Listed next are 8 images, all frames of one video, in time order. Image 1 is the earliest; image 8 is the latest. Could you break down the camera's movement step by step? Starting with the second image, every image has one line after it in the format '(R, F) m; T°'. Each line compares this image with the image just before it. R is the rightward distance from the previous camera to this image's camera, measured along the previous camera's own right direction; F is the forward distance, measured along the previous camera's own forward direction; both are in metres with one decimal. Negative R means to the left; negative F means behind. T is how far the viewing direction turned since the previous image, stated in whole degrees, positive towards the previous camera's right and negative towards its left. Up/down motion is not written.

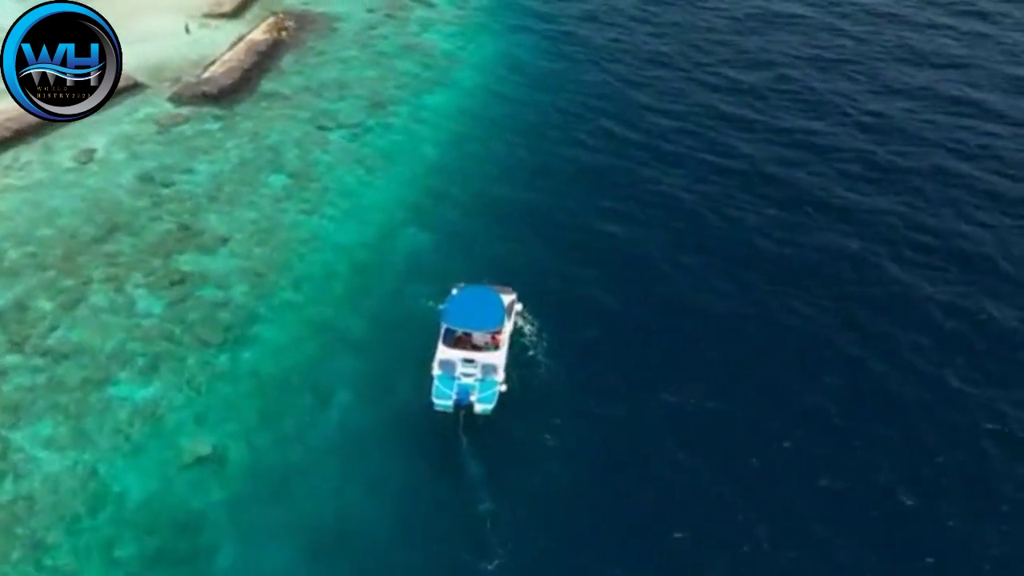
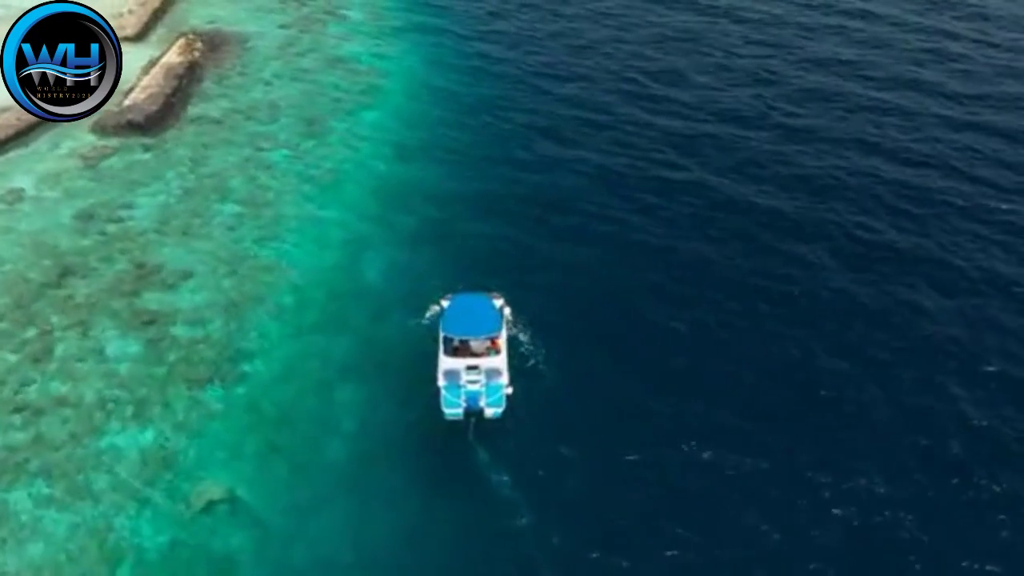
(-7.2, -0.7) m; +8°
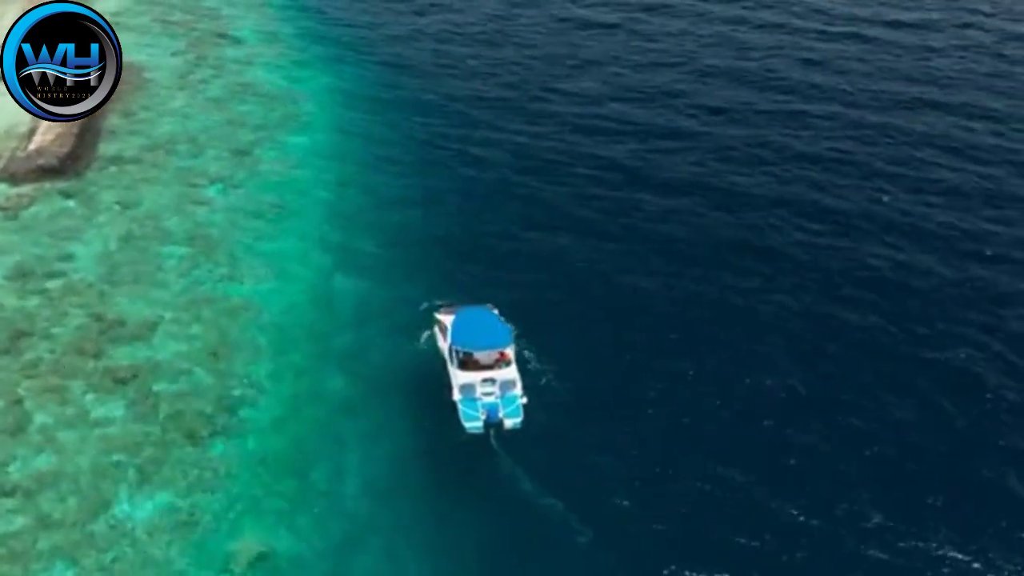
(-9.1, -0.1) m; +9°
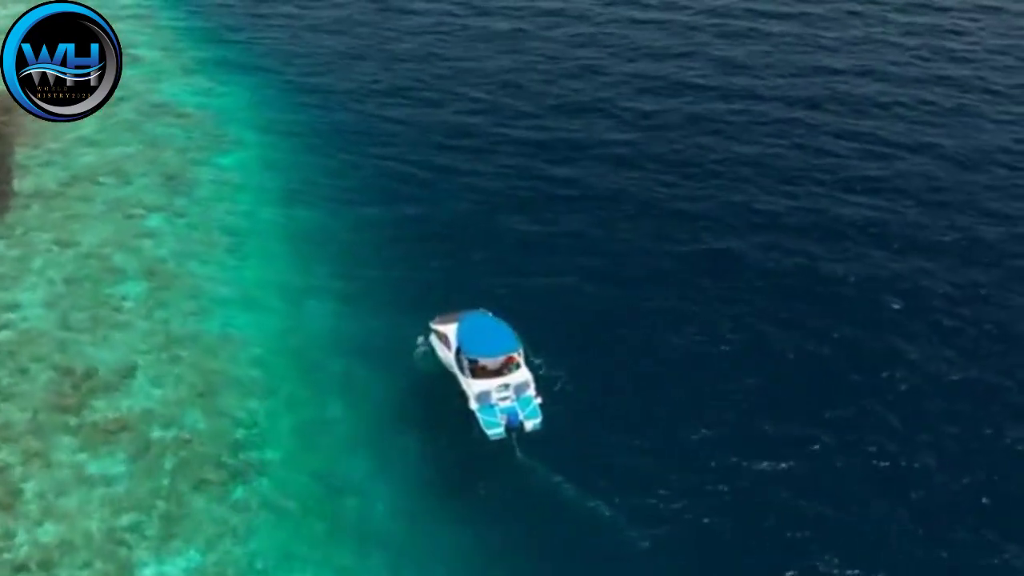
(-7.9, +0.3) m; +8°
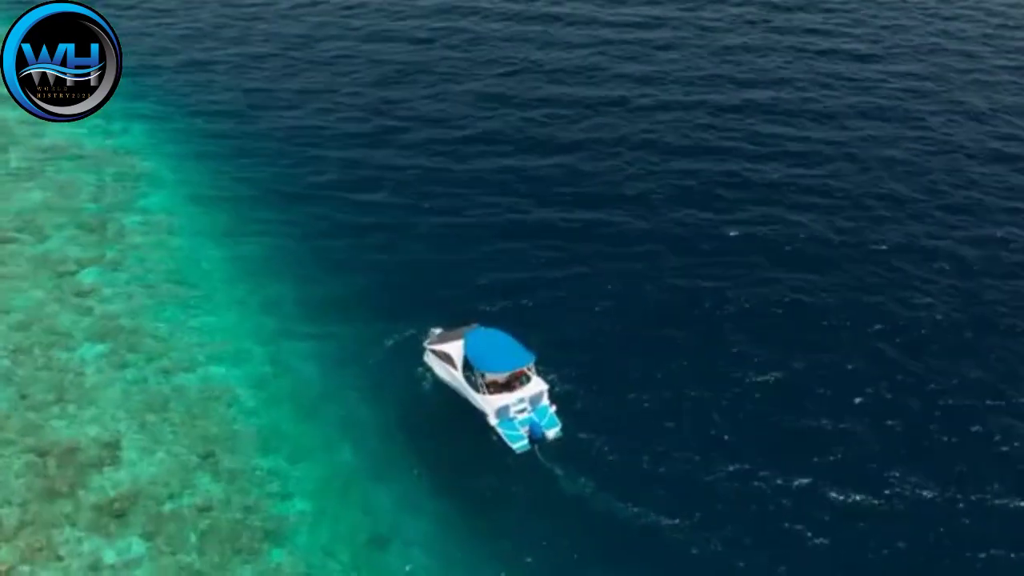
(-8.7, +0.4) m; +9°
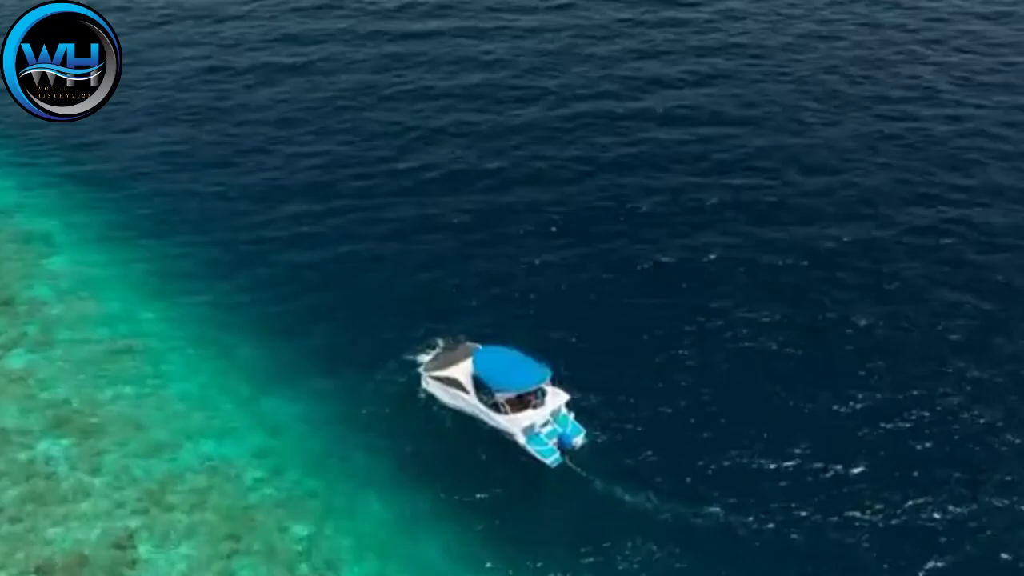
(-9.5, +1.0) m; +10°
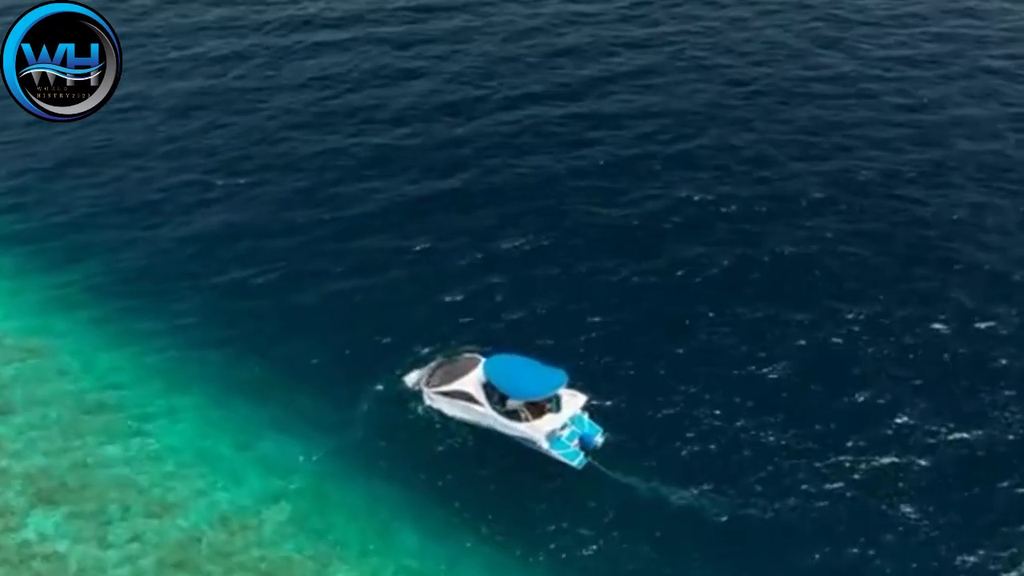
(-6.5, +0.6) m; +6°
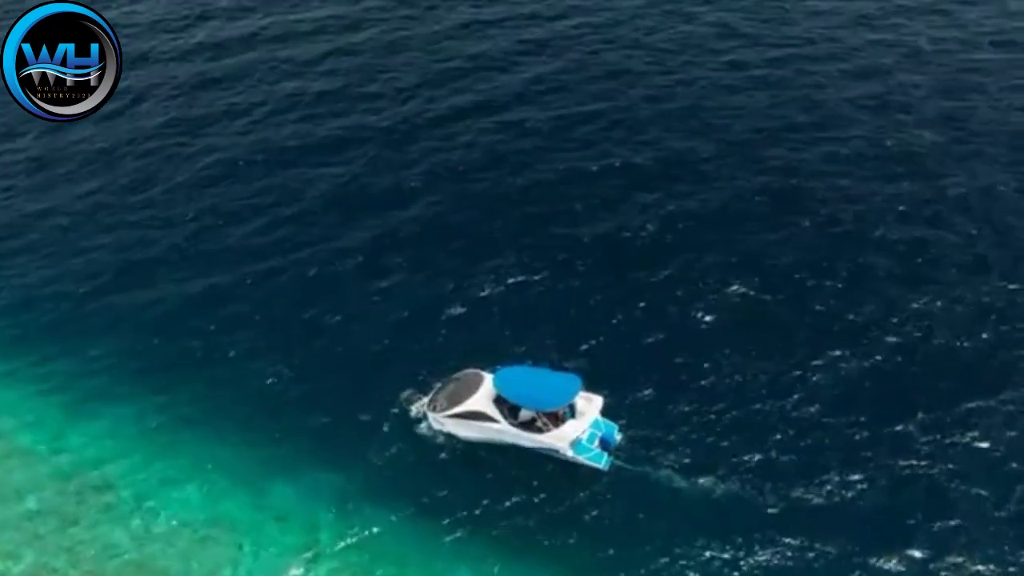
(-6.7, +0.1) m; +7°
